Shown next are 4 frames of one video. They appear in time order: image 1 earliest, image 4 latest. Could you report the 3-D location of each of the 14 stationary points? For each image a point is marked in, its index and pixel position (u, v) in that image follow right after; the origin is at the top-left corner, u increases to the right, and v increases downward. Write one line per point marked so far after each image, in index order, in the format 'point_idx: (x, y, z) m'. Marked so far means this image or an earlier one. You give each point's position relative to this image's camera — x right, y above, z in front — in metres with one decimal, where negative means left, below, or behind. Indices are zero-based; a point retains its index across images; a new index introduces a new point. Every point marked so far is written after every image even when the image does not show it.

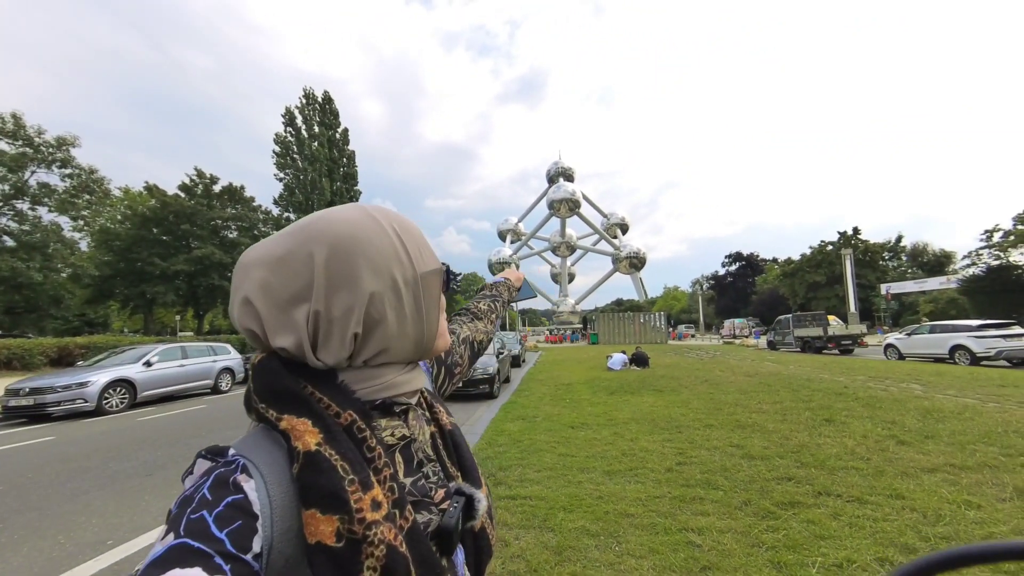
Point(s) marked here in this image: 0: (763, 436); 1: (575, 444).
0: (+4.2, -2.5, +6.5) m
1: (+1.0, -2.5, +6.3) m
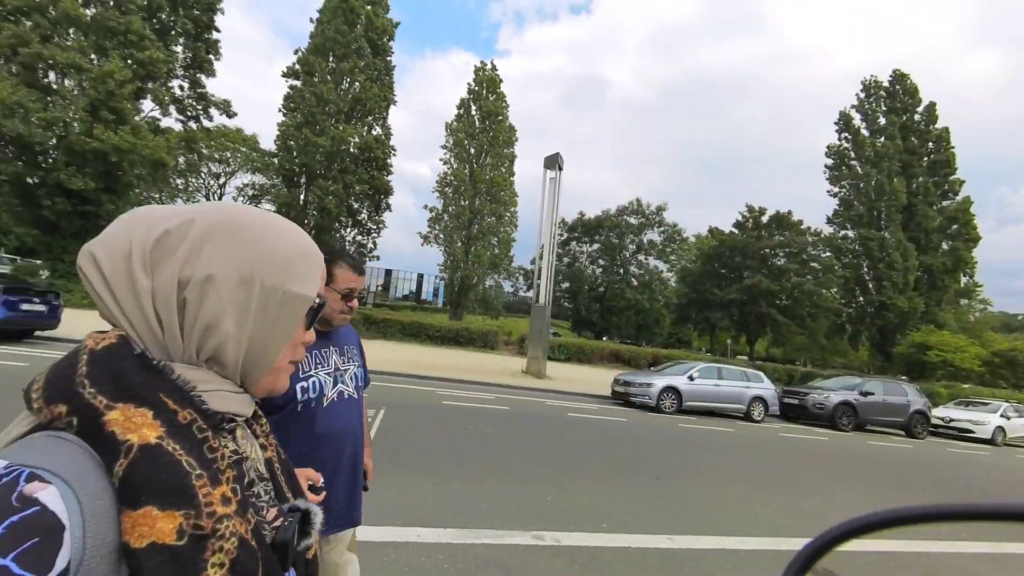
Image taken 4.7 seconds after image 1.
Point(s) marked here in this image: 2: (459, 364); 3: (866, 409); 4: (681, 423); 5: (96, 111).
0: (+6.4, -2.5, -2.3) m
1: (+5.3, -2.7, +0.7) m
2: (-1.8, -2.4, +12.5) m
3: (+10.1, -3.4, +11.1) m
4: (+3.9, -3.1, +9.0) m
5: (-13.1, +5.7, +12.2) m
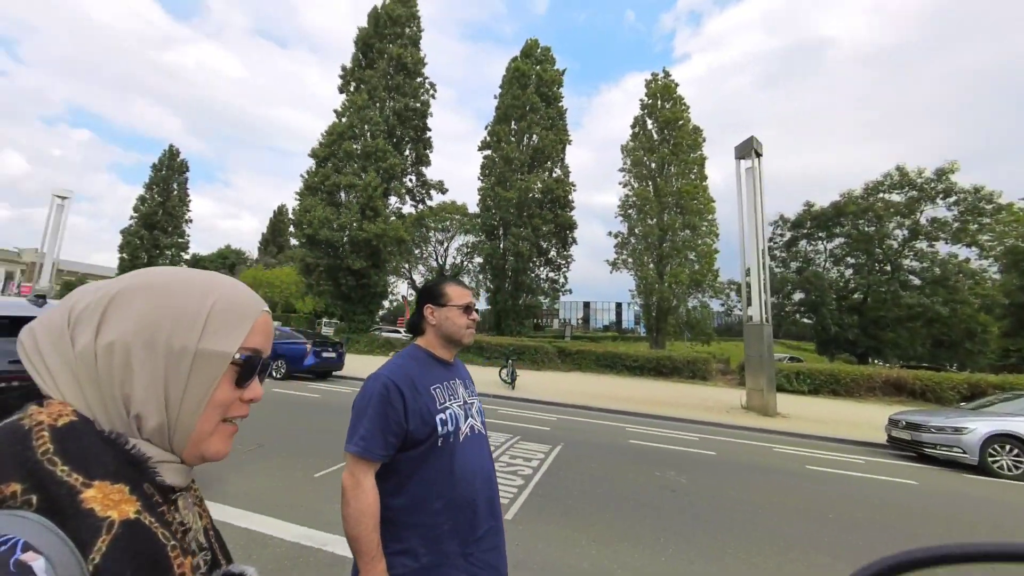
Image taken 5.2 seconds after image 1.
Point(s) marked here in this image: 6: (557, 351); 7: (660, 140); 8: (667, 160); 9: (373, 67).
0: (+4.2, -1.5, -5.6) m
1: (+4.7, -2.0, -2.5) m
2: (+4.2, -3.1, +11.3) m
3: (+13.9, -2.5, +4.3) m
4: (+7.6, -2.9, +5.5) m
5: (-6.5, +3.4, +17.3) m
6: (+1.8, -2.5, +15.8) m
7: (+7.5, +7.5, +19.7) m
8: (+7.8, +6.4, +19.6) m
9: (-6.6, +10.5, +18.5) m
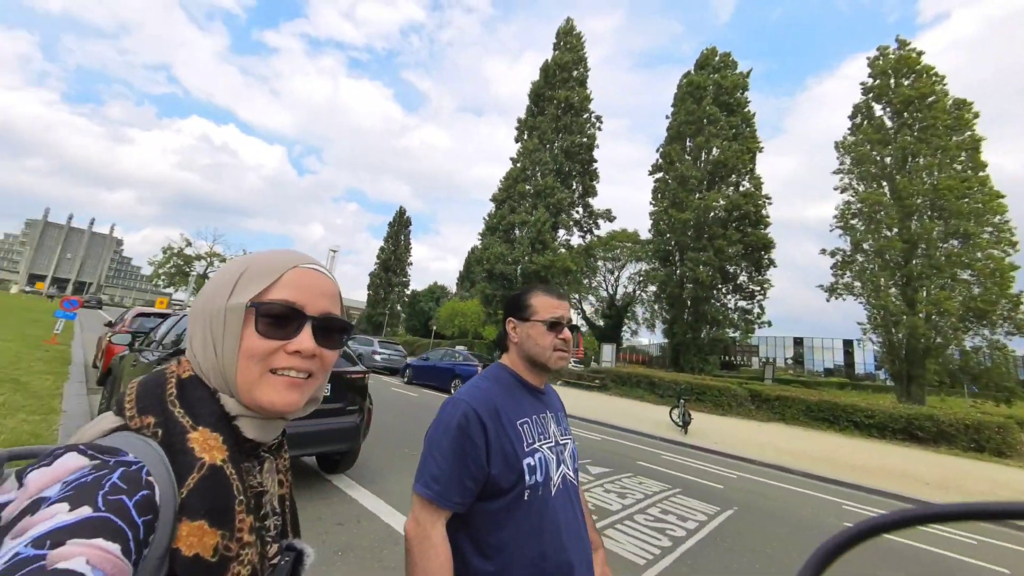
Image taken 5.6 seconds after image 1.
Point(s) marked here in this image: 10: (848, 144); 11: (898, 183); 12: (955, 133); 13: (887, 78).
0: (+1.0, -0.9, -7.0) m
1: (+2.8, -1.6, -4.5) m
2: (+8.2, -3.7, +8.0) m
3: (+14.0, -2.4, -2.4) m
4: (+8.8, -3.0, +1.4) m
5: (+1.2, +2.1, +18.5) m
6: (+8.0, -3.6, +13.2) m
7: (+14.9, +6.3, +15.0) m
8: (+15.1, +5.2, +14.7) m
9: (+1.7, +9.0, +20.2) m
10: (+14.3, +6.0, +16.4) m
11: (+14.7, +4.0, +14.8) m
12: (+16.1, +5.6, +14.0) m
13: (+15.1, +8.4, +15.7) m
